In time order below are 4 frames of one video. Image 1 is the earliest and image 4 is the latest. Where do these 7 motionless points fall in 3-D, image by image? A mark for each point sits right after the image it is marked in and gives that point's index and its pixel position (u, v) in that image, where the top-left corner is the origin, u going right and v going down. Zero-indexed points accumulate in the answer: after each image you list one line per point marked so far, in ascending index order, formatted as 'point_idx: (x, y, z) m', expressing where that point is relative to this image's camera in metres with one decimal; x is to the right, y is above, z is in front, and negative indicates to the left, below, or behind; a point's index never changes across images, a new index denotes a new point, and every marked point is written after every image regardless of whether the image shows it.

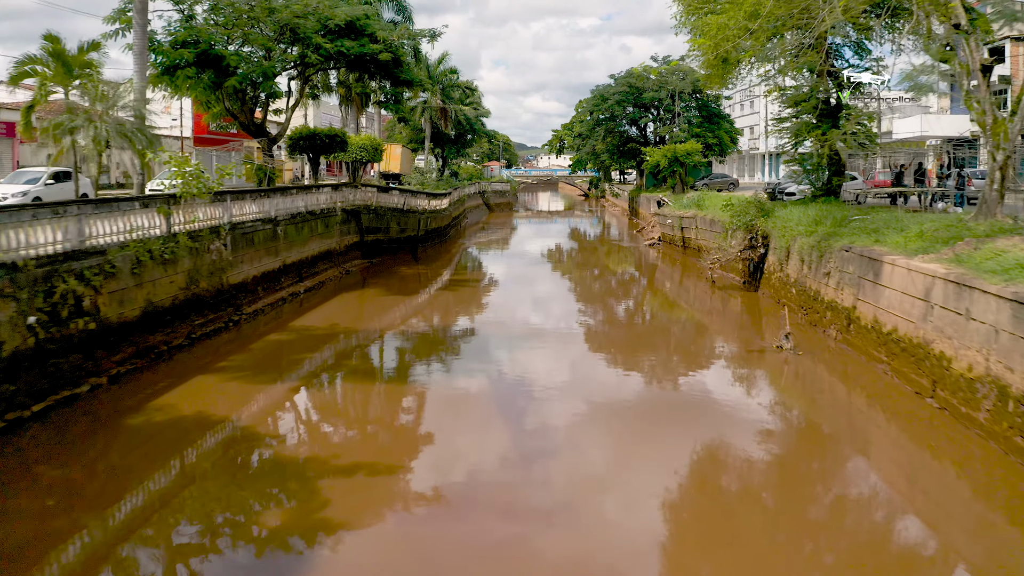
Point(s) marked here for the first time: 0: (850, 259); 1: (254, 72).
0: (+4.7, +0.4, +9.5) m
1: (-5.7, +4.8, +15.1) m
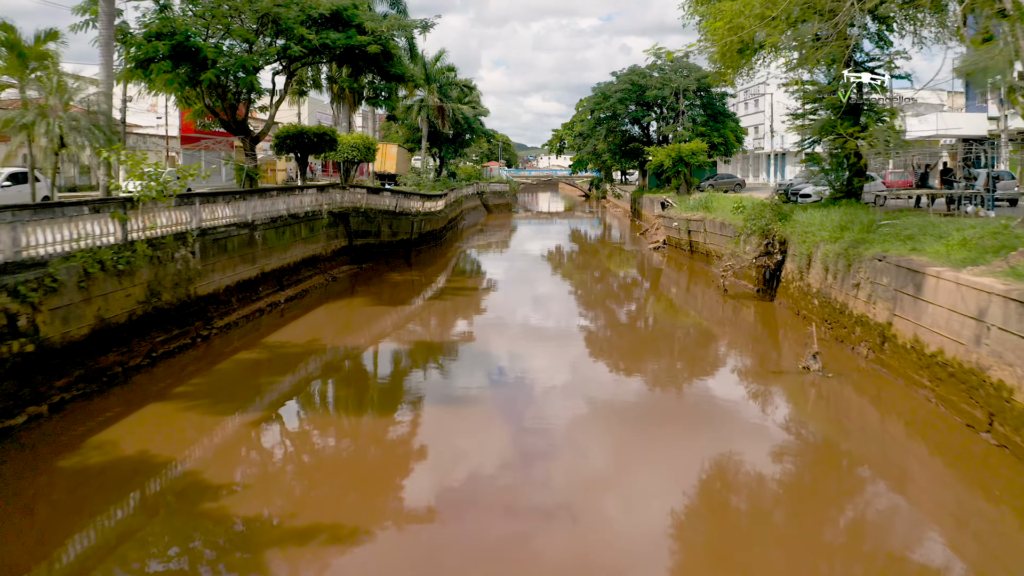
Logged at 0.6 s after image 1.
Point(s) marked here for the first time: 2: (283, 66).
0: (+4.6, +0.2, +8.5) m
1: (-5.7, +4.6, +14.1) m
2: (-5.3, +5.1, +15.9) m
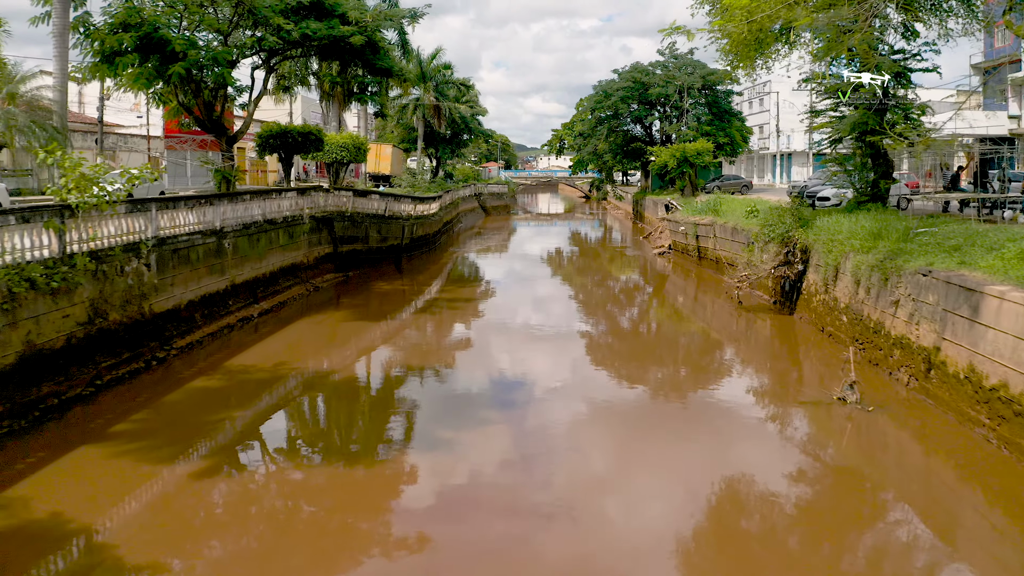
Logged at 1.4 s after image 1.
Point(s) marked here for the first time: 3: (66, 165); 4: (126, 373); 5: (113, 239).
0: (+4.5, 0.0, +7.5) m
1: (-5.8, +4.4, +13.1) m
2: (-5.3, +4.9, +14.9) m
3: (-5.0, +1.4, +7.9) m
4: (-4.6, -1.0, +8.2) m
5: (-4.8, +0.6, +8.4) m
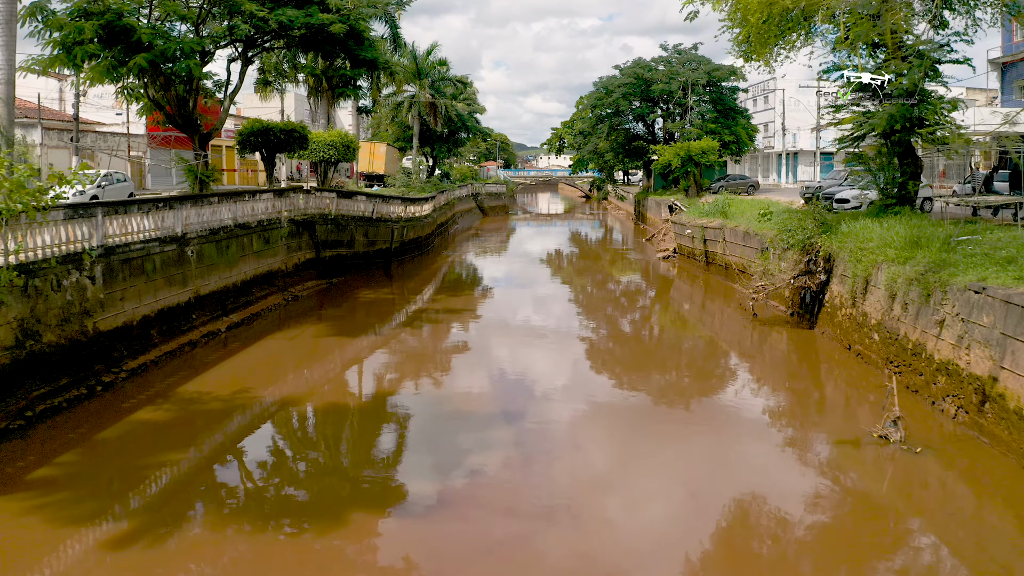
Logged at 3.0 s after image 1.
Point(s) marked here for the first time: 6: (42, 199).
0: (+4.4, -0.1, +6.5) m
1: (-5.9, +4.2, +12.1) m
2: (-5.4, +4.7, +13.8) m
3: (-5.1, +1.2, +6.9) m
4: (-4.7, -1.2, +7.2) m
5: (-4.9, +0.4, +7.4) m
6: (-4.8, +1.0, +7.3) m
